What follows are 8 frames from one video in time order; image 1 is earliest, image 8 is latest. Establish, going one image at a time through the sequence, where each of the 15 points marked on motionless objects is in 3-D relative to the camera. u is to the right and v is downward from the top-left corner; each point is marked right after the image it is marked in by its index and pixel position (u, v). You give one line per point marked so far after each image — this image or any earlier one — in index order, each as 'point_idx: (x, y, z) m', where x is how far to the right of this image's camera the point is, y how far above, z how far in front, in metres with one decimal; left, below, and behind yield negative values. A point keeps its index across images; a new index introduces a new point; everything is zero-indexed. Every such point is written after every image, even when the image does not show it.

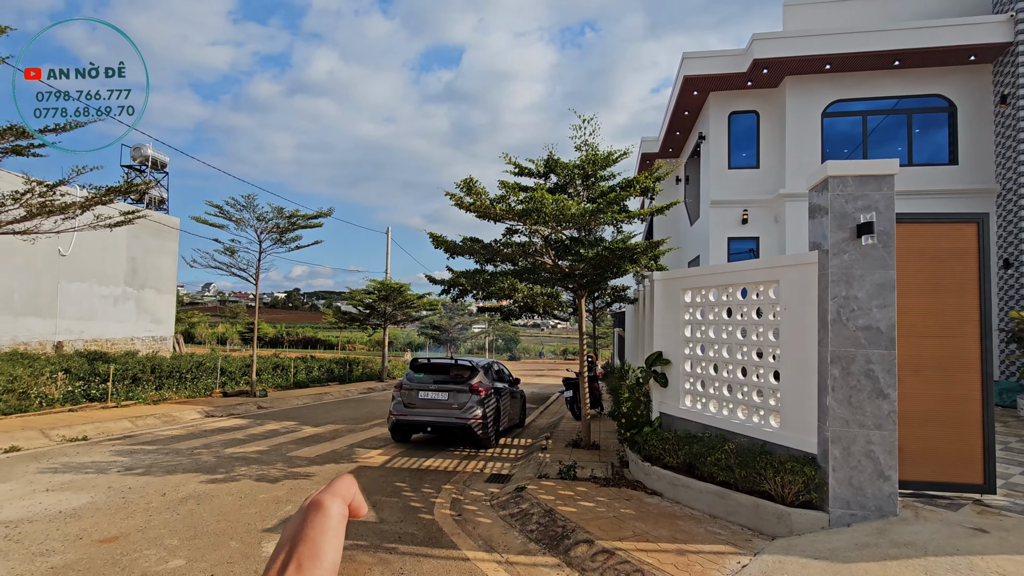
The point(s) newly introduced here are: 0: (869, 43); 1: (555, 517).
0: (+7.0, +4.9, +10.1) m
1: (+0.4, -2.1, +4.7) m
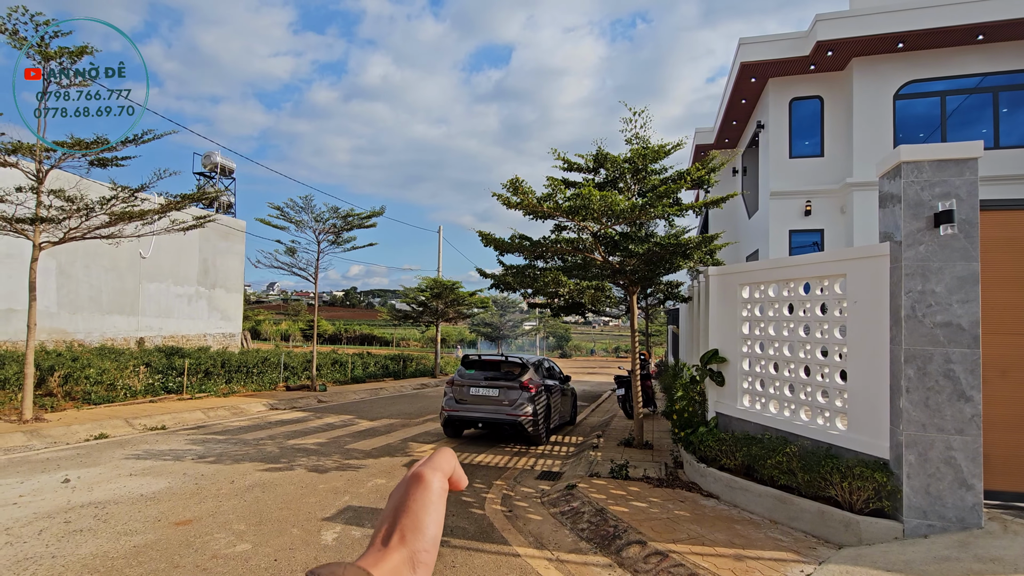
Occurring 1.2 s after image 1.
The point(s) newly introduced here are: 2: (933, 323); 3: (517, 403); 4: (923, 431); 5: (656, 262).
0: (+8.0, +5.0, +9.4) m
1: (+0.9, -2.1, +4.7) m
2: (+3.1, -0.3, +3.8) m
3: (+0.1, -1.9, +8.2) m
4: (+3.0, -1.0, +3.8) m
5: (+2.0, +0.3, +7.1) m
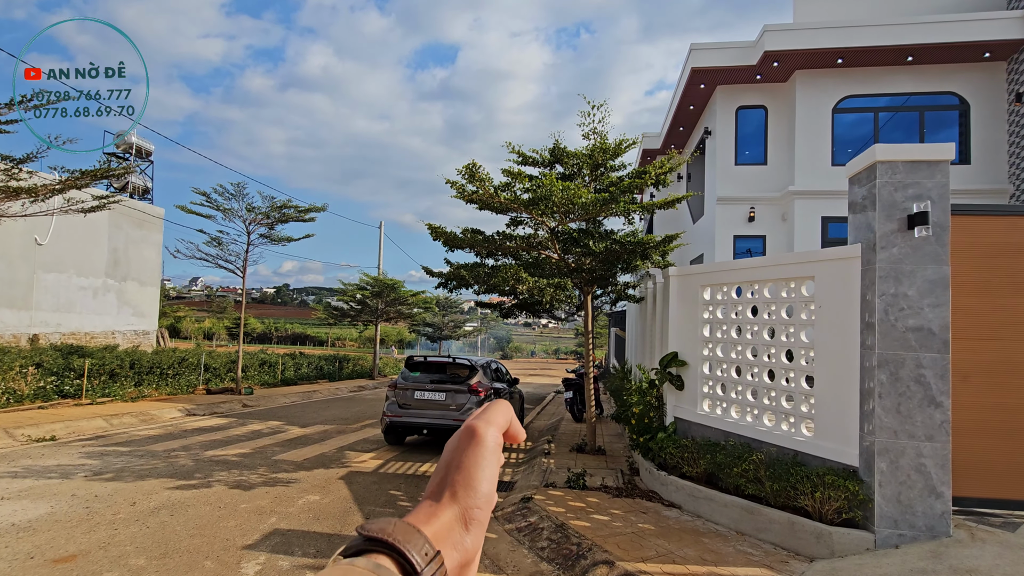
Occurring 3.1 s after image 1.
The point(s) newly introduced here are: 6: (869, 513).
0: (+7.1, +4.8, +9.8) m
1: (+0.5, -2.1, +4.3) m
2: (+2.9, -0.3, +3.7) m
3: (-0.7, -1.8, +7.7) m
4: (+2.7, -1.1, +3.7) m
5: (+1.3, +0.3, +6.8) m
6: (+2.6, -1.6, +3.7) m
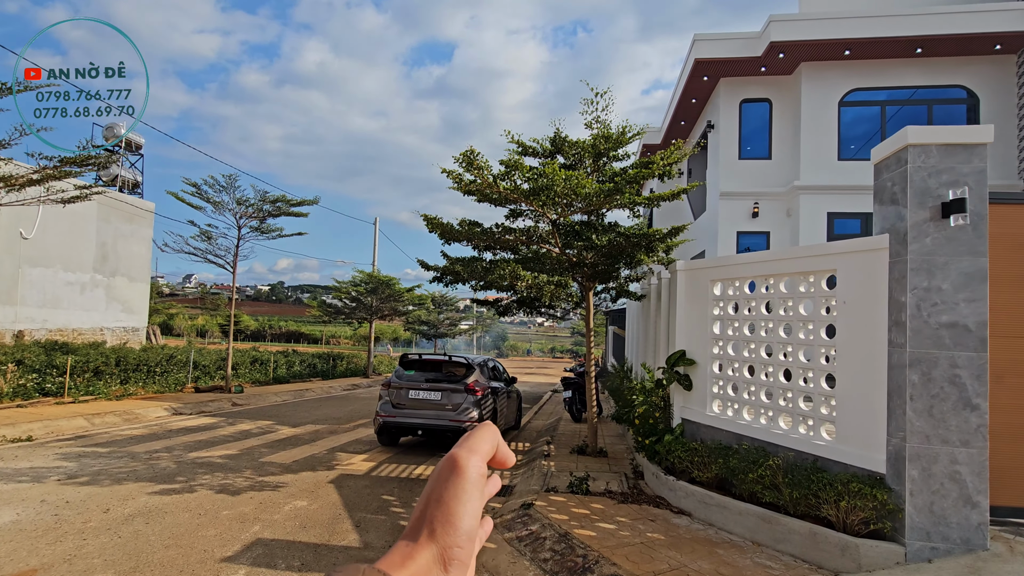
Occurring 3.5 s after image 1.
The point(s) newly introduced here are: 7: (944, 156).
0: (+7.1, +4.9, +9.6) m
1: (+0.5, -2.0, +4.0) m
2: (+2.9, -0.2, +3.4) m
3: (-0.7, -1.7, +7.4) m
4: (+2.7, -1.0, +3.4) m
5: (+1.3, +0.4, +6.5) m
6: (+2.6, -1.6, +3.4) m
7: (+3.0, +0.9, +3.5) m
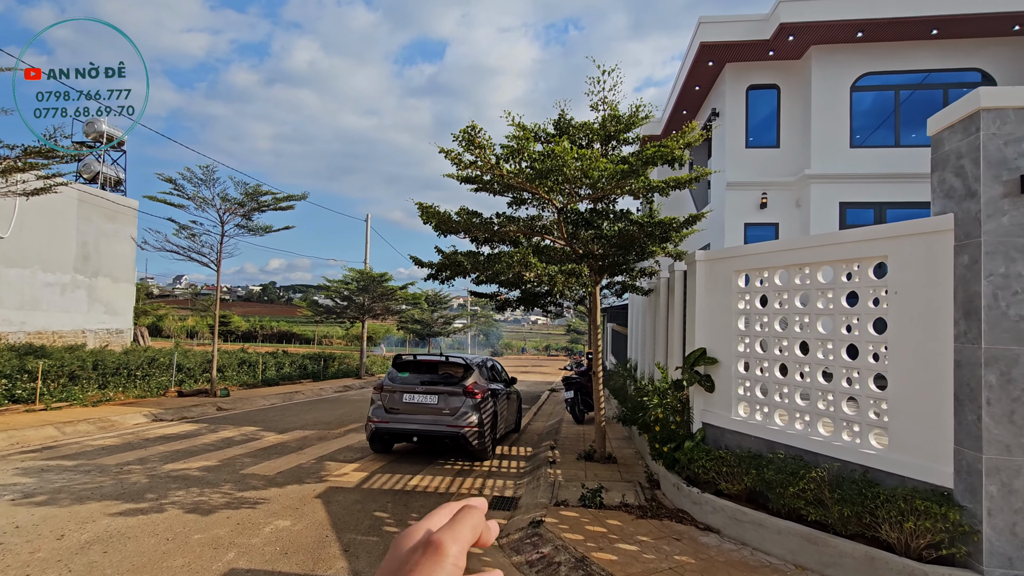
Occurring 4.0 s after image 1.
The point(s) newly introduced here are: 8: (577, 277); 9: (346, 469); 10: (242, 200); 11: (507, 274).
0: (+7.0, +5.0, +9.1) m
1: (+0.5, -1.9, +3.5) m
2: (+2.9, -0.2, +3.0) m
3: (-0.7, -1.7, +6.9) m
4: (+2.8, -0.9, +2.9) m
5: (+1.4, +0.5, +6.0) m
6: (+2.7, -1.5, +3.0) m
7: (+3.0, +1.0, +3.0) m
8: (+0.9, +0.2, +5.9) m
9: (-2.1, -2.3, +6.6) m
10: (-6.8, +2.2, +12.8) m
11: (-0.1, +0.1, +6.1) m
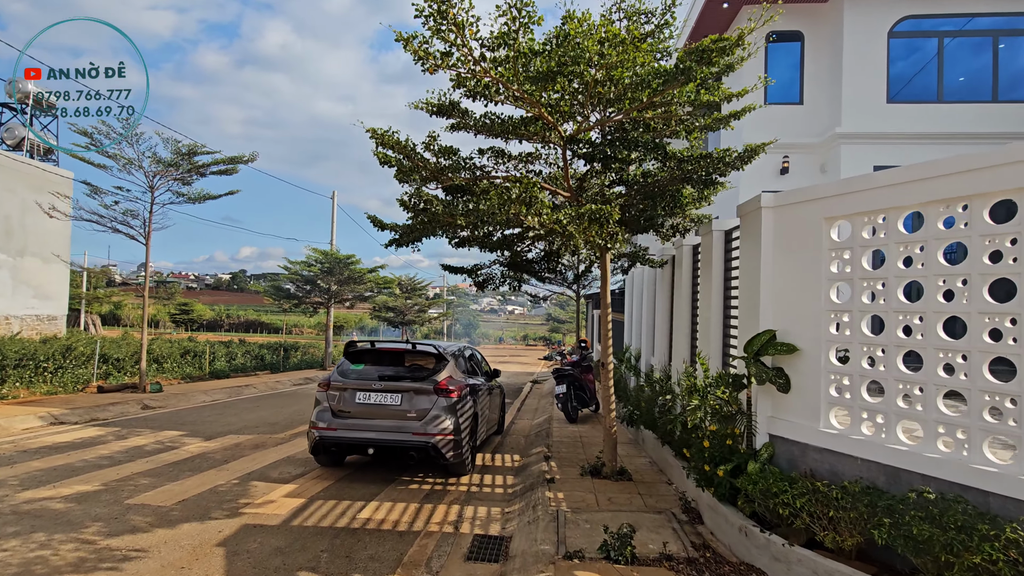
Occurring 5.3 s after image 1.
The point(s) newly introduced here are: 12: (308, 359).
0: (+6.8, +5.4, +7.8) m
1: (+0.5, -1.7, +2.0) m
2: (+3.0, +0.1, +1.5) m
3: (-0.9, -1.3, +5.3) m
4: (+2.8, -0.7, +1.5) m
5: (+1.3, +0.8, +4.5) m
6: (+2.7, -1.2, +1.5) m
7: (+3.1, +1.3, +1.6) m
8: (+0.8, +0.5, +4.3) m
9: (-2.3, -2.0, +4.9) m
10: (-7.2, +2.7, +10.9) m
11: (-0.2, +0.5, +4.5) m
12: (-7.7, -2.7, +19.3) m
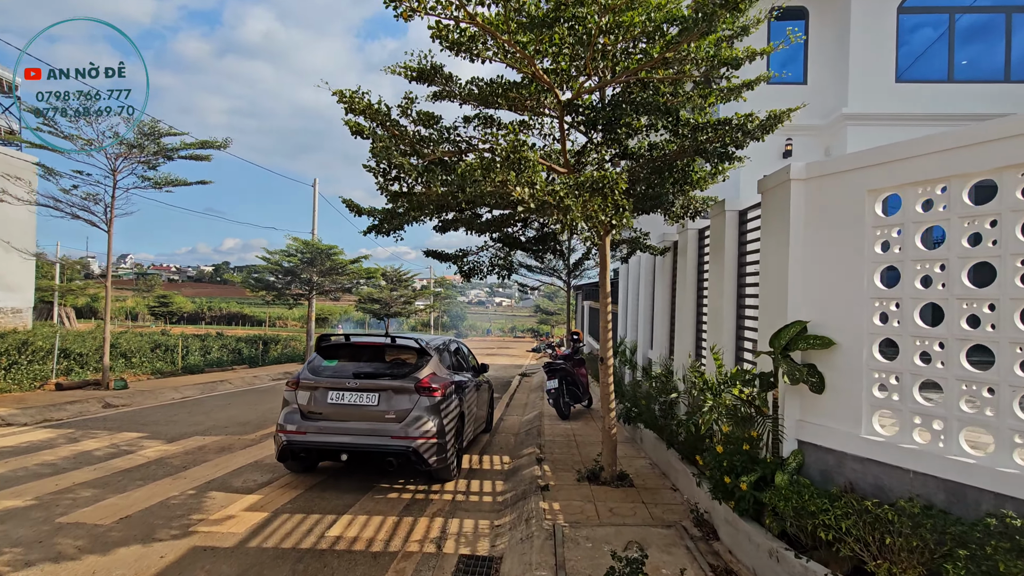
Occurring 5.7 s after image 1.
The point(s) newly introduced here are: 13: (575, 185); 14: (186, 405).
0: (+6.7, +5.5, +7.3) m
1: (+0.5, -1.6, +1.5) m
2: (+3.0, +0.2, +1.1) m
3: (-0.9, -1.2, +4.8) m
4: (+2.8, -0.6, +1.0) m
5: (+1.2, +0.9, +4.0) m
6: (+2.7, -1.2, +1.1) m
7: (+3.0, +1.3, +1.1) m
8: (+0.7, +0.7, +3.8) m
9: (-2.4, -1.9, +4.4) m
10: (-7.4, +2.9, +10.2) m
11: (-0.2, +0.6, +4.0) m
12: (-8.1, -2.3, +18.6) m
13: (+0.5, +0.8, +3.9) m
14: (-6.2, -2.2, +9.7) m
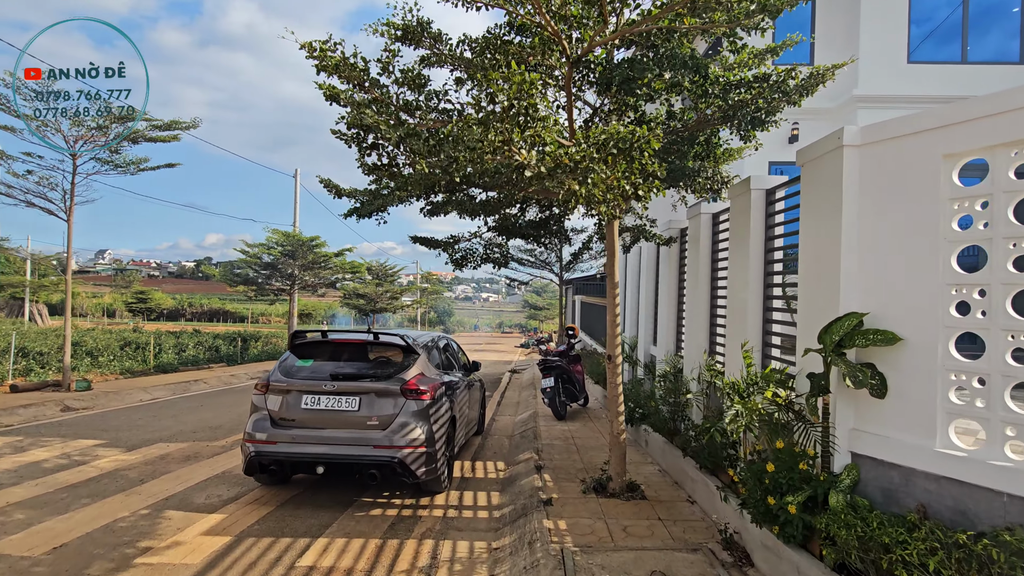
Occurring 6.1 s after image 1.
0: (+6.6, +5.7, +6.9) m
1: (+0.6, -1.5, +1.0) m
2: (+3.0, +0.2, +0.6) m
3: (-1.0, -1.1, +4.3) m
4: (+2.9, -0.6, +0.6) m
5: (+1.2, +1.0, +3.5) m
6: (+2.8, -1.1, +0.6) m
7: (+3.1, +1.4, +0.7) m
8: (+0.7, +0.7, +3.3) m
9: (-2.4, -1.8, +3.8) m
10: (-7.6, +3.0, +9.4) m
11: (-0.2, +0.7, +3.4) m
12: (-8.5, -2.2, +17.9) m
13: (+0.5, +0.9, +3.3) m
14: (-6.3, -2.1, +9.1) m
